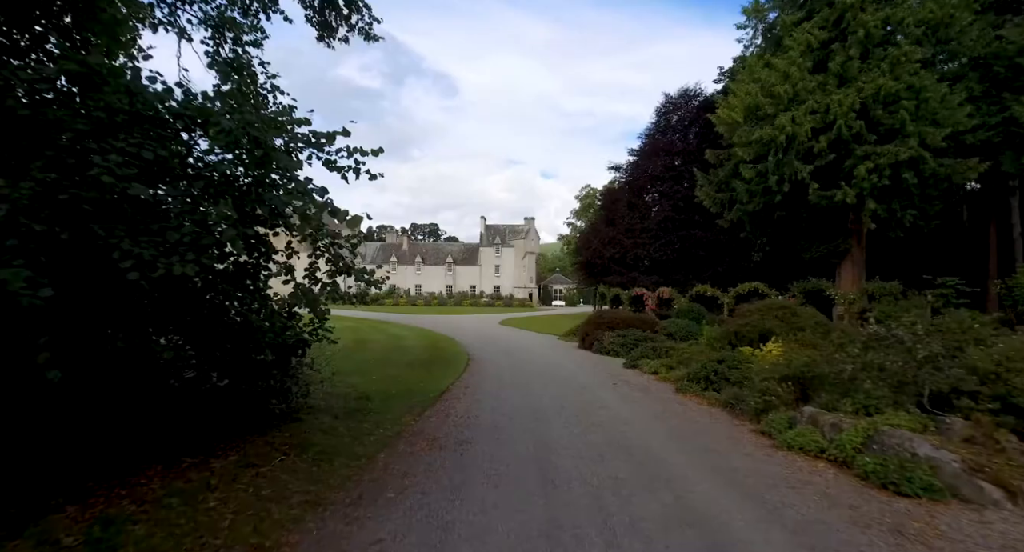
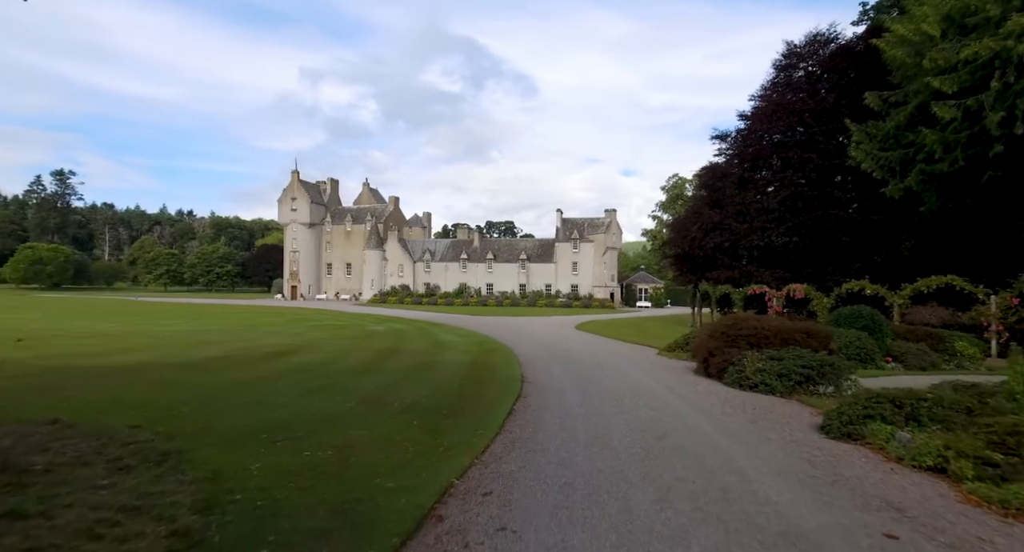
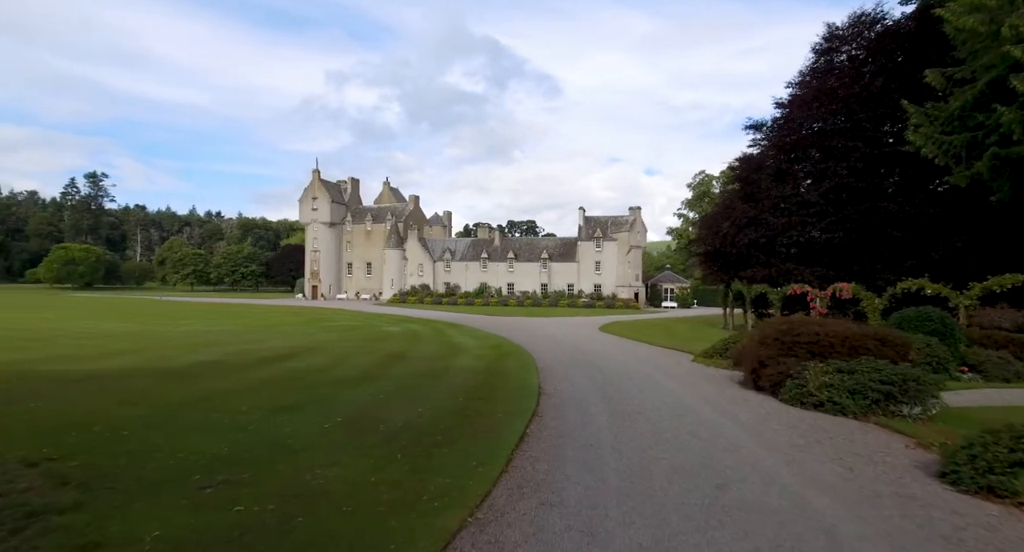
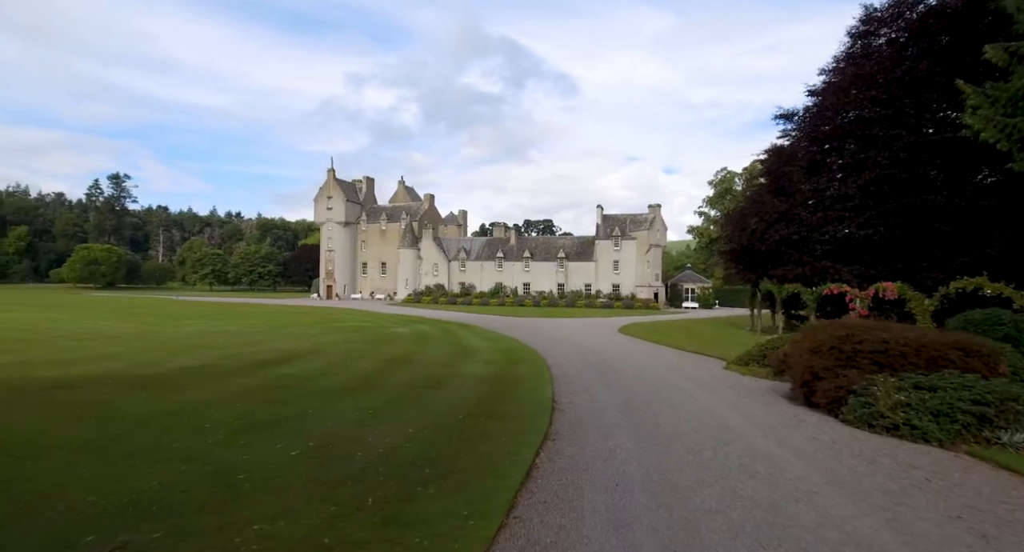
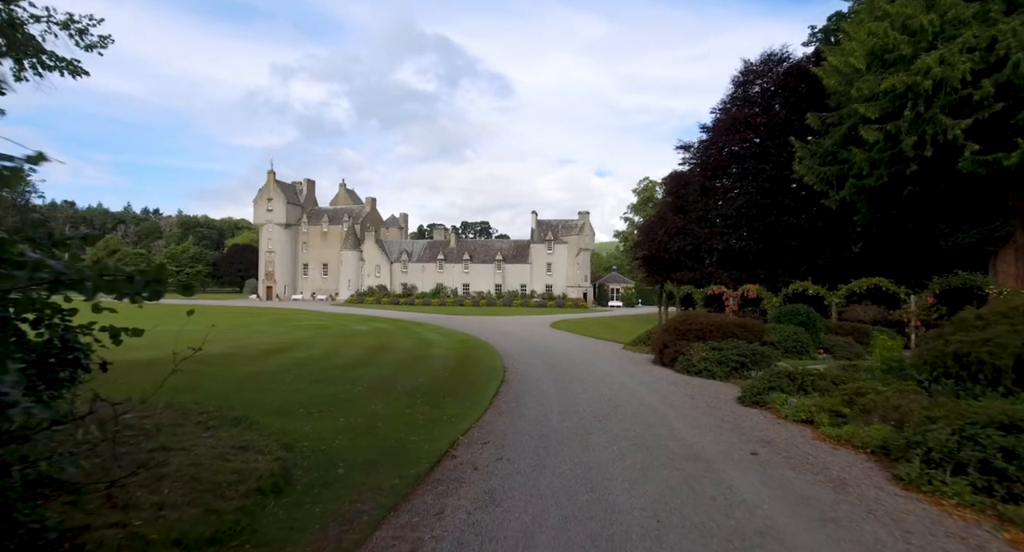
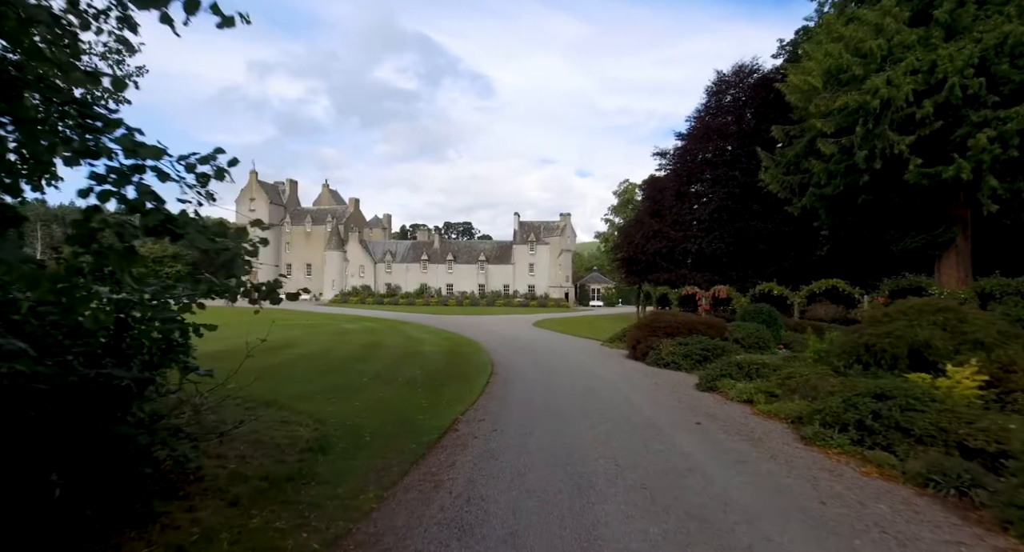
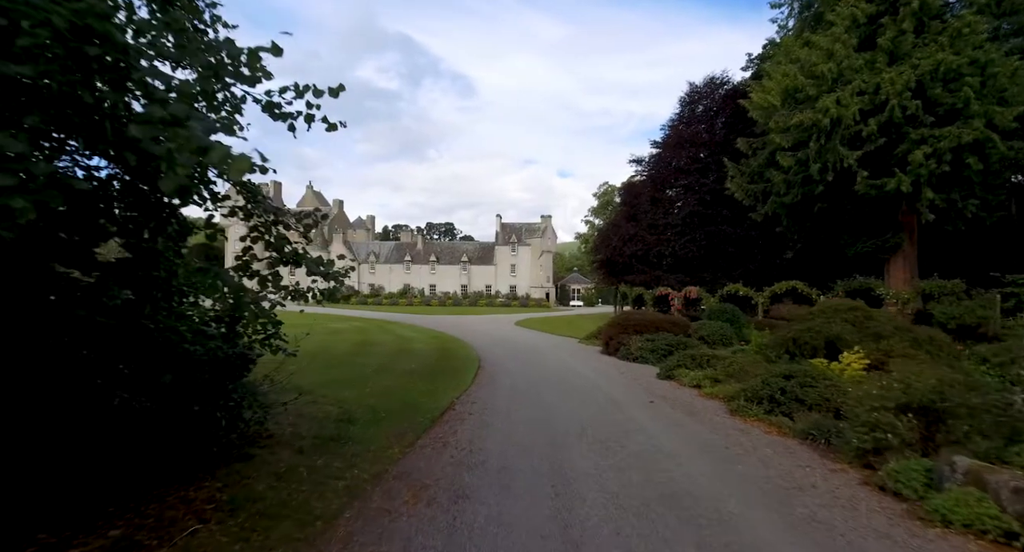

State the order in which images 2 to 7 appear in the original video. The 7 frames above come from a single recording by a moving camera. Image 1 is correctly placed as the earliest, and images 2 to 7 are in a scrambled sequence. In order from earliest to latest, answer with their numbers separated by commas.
7, 6, 5, 2, 3, 4
